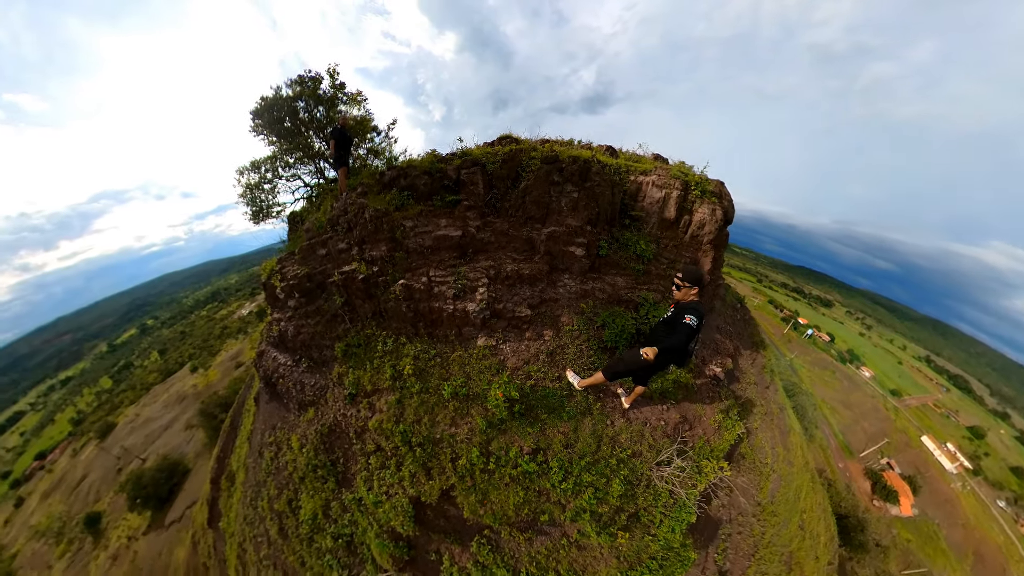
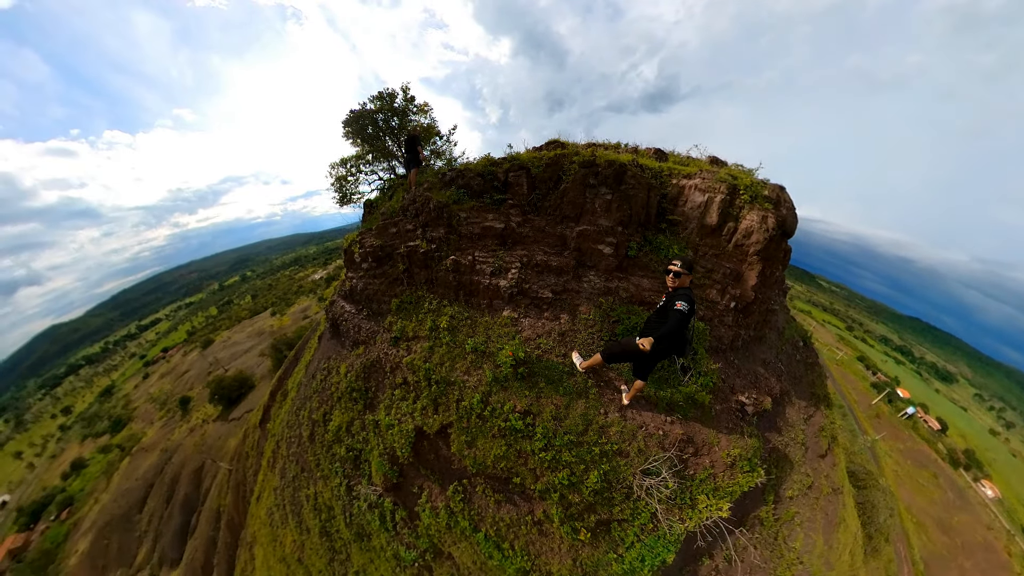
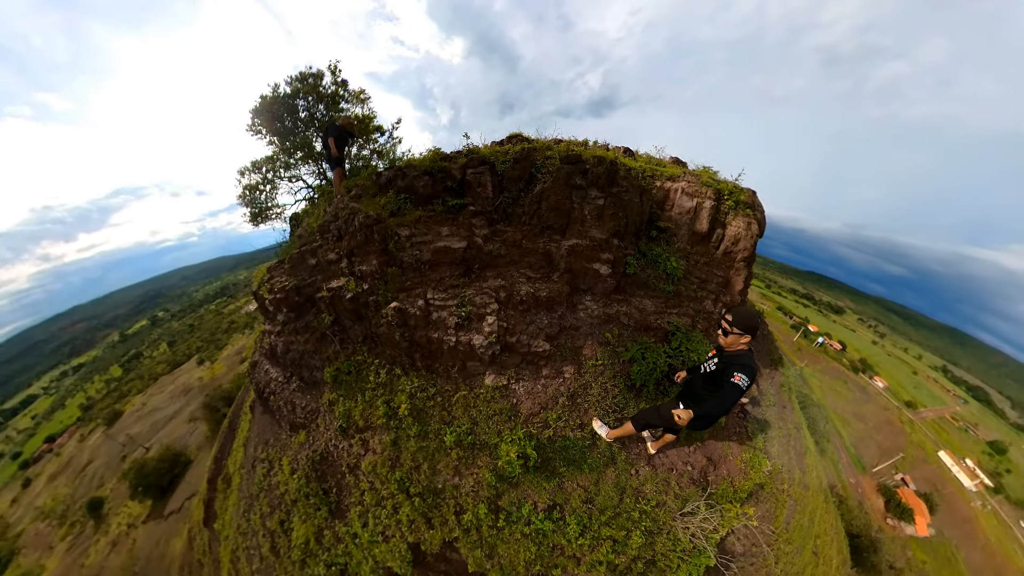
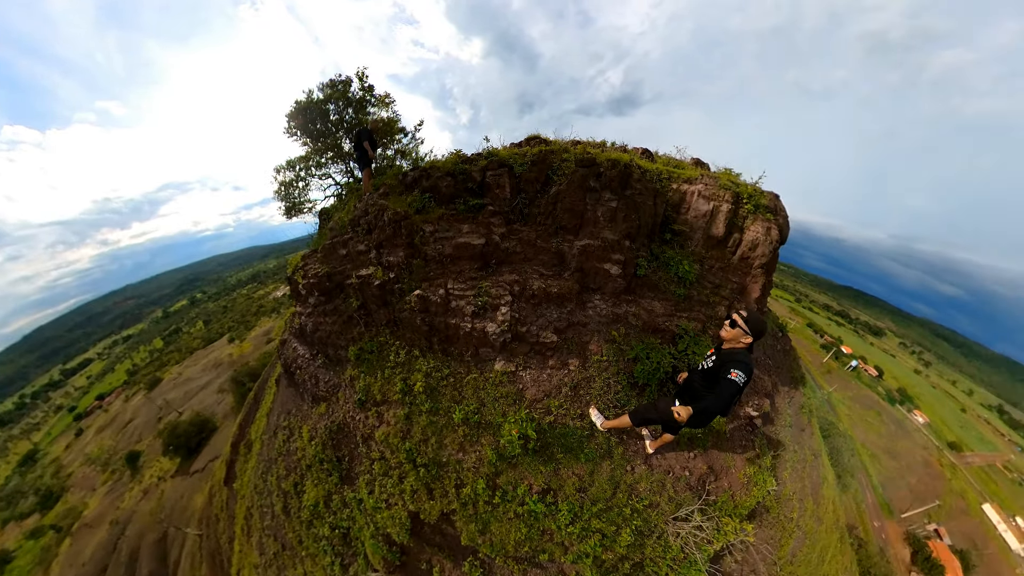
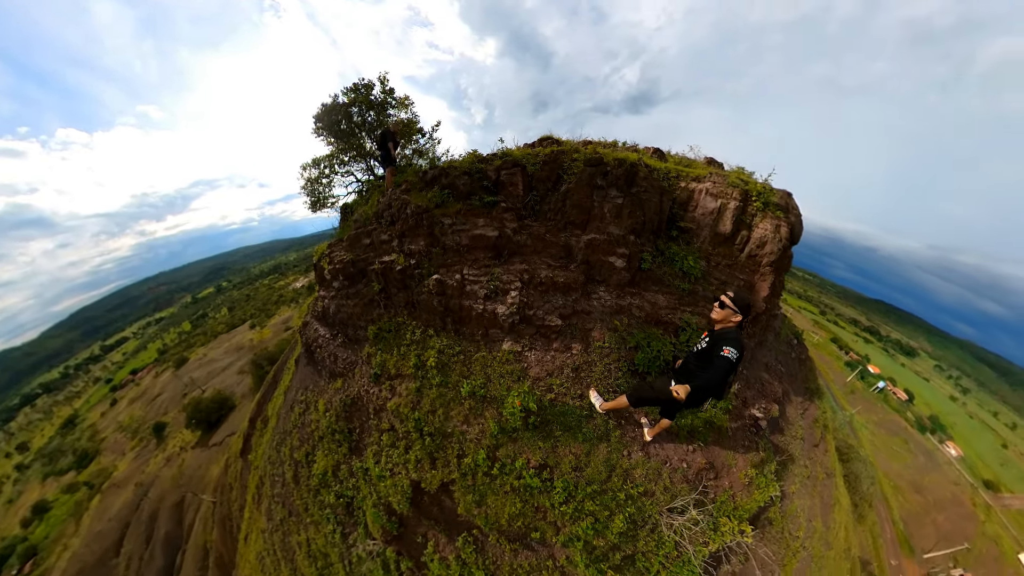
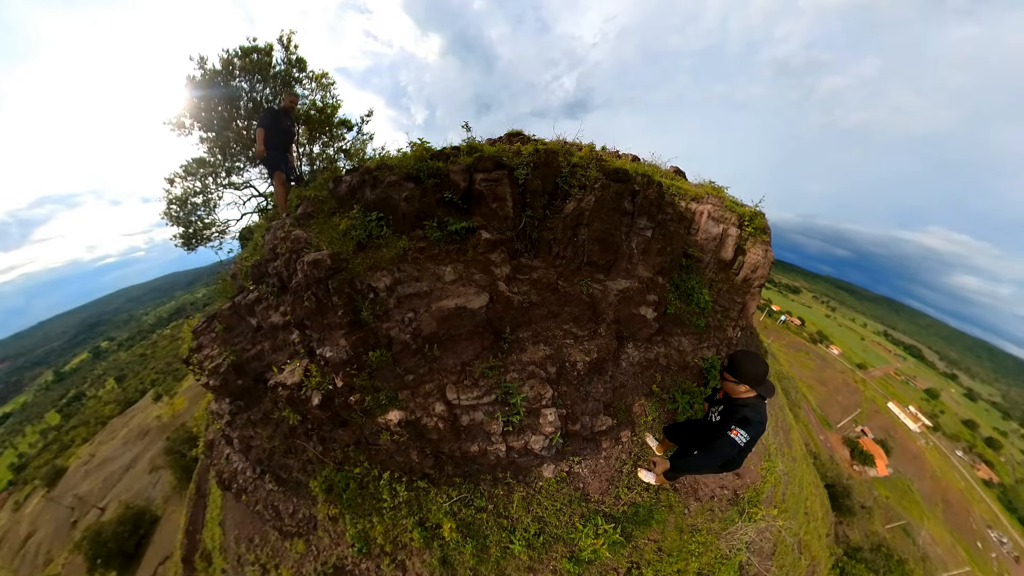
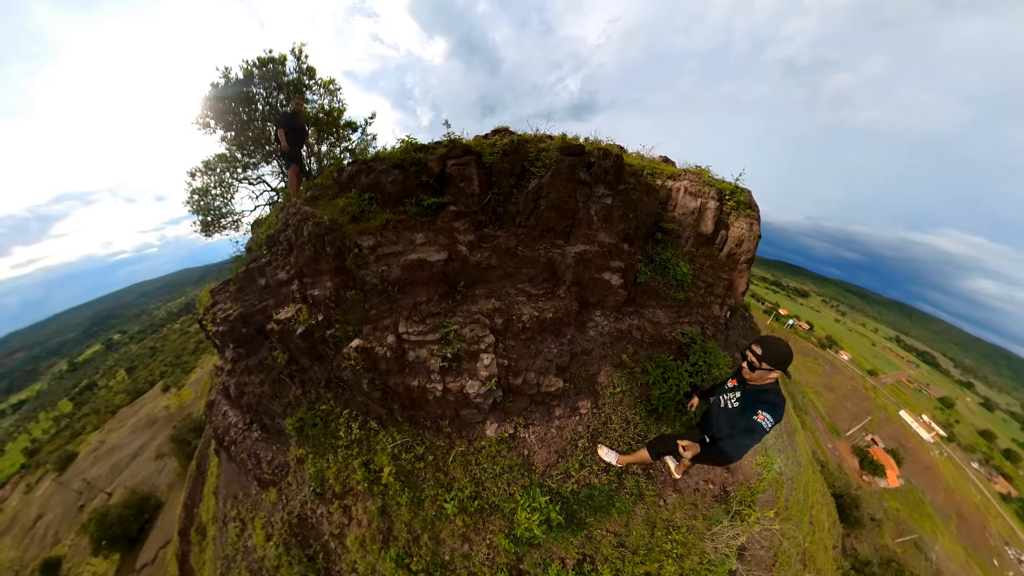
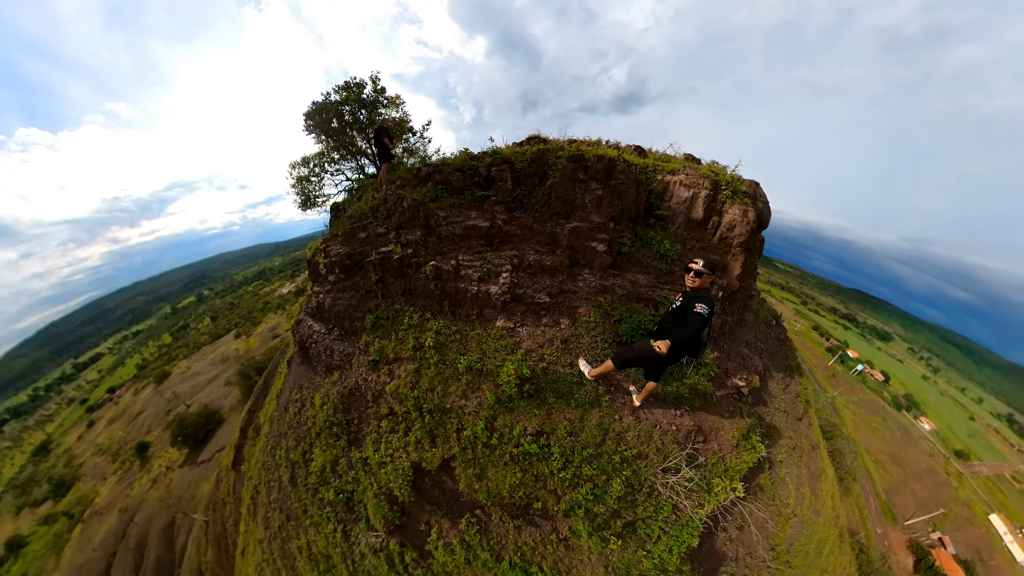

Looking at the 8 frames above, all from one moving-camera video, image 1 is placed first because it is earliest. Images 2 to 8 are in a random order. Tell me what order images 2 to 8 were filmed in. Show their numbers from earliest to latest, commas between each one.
8, 2, 5, 4, 3, 7, 6
